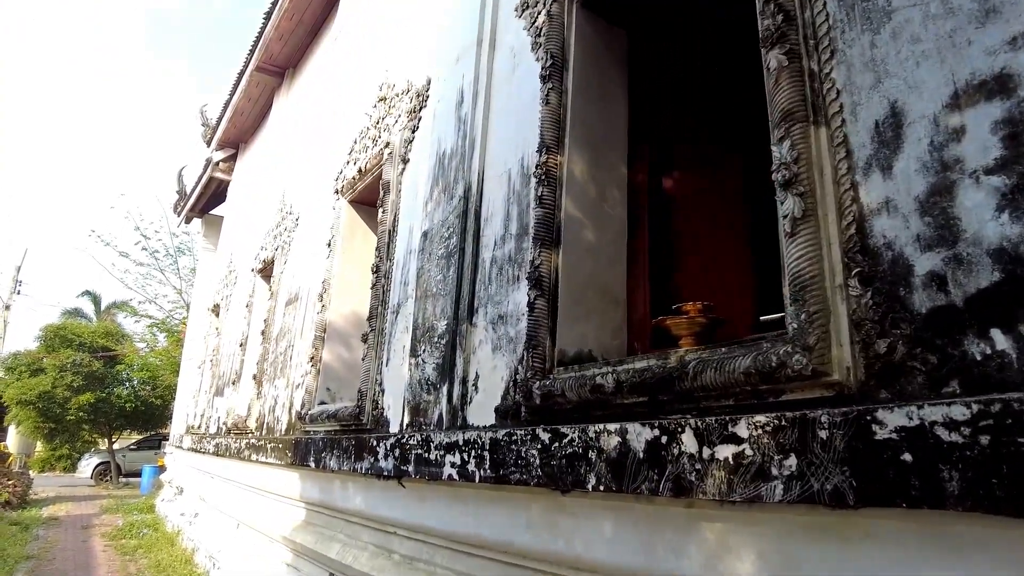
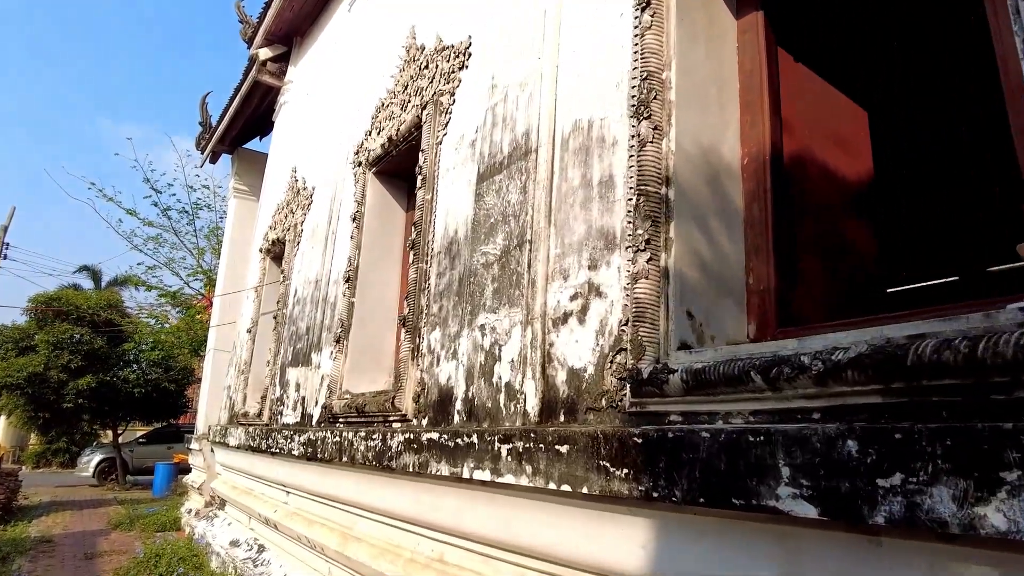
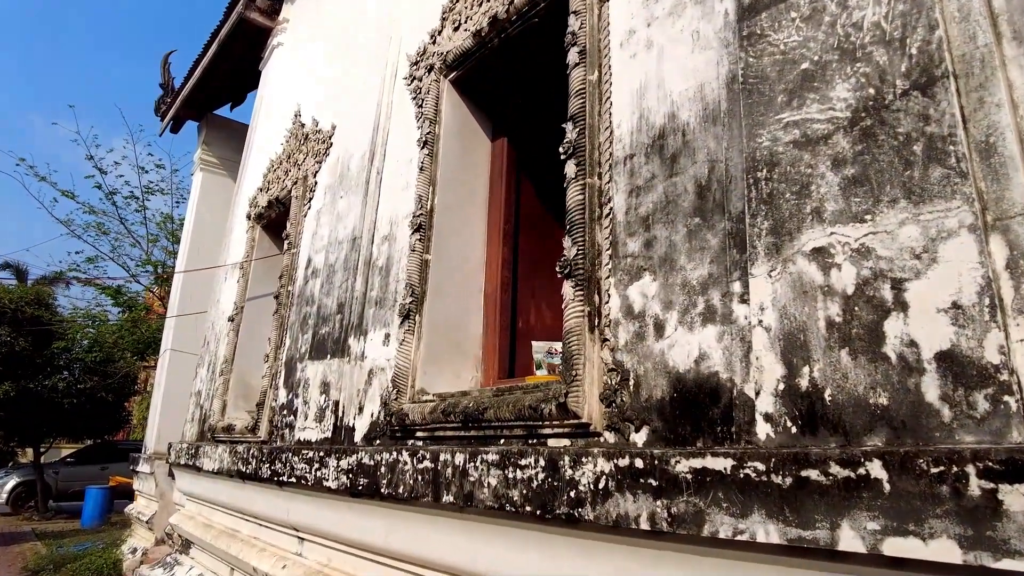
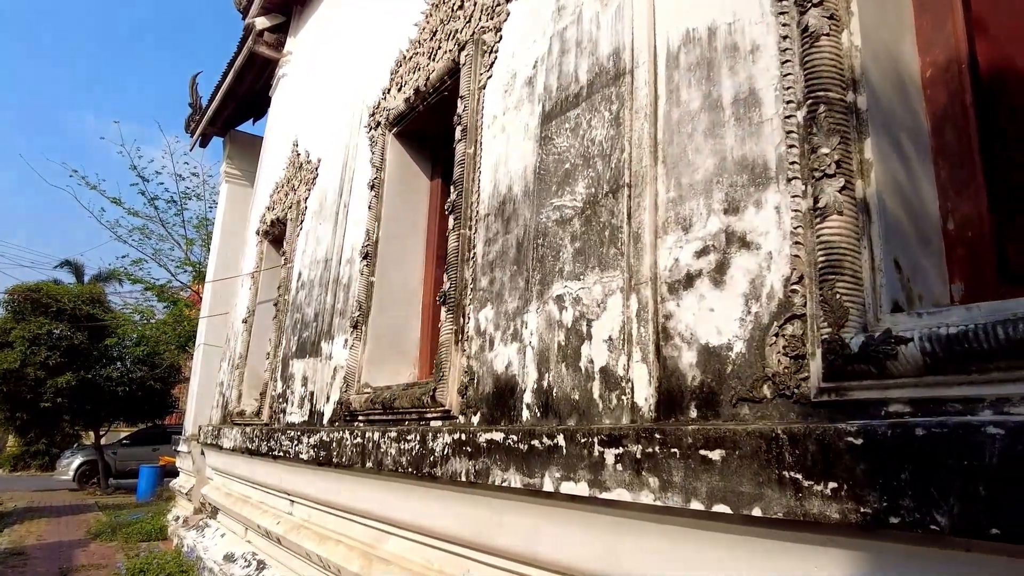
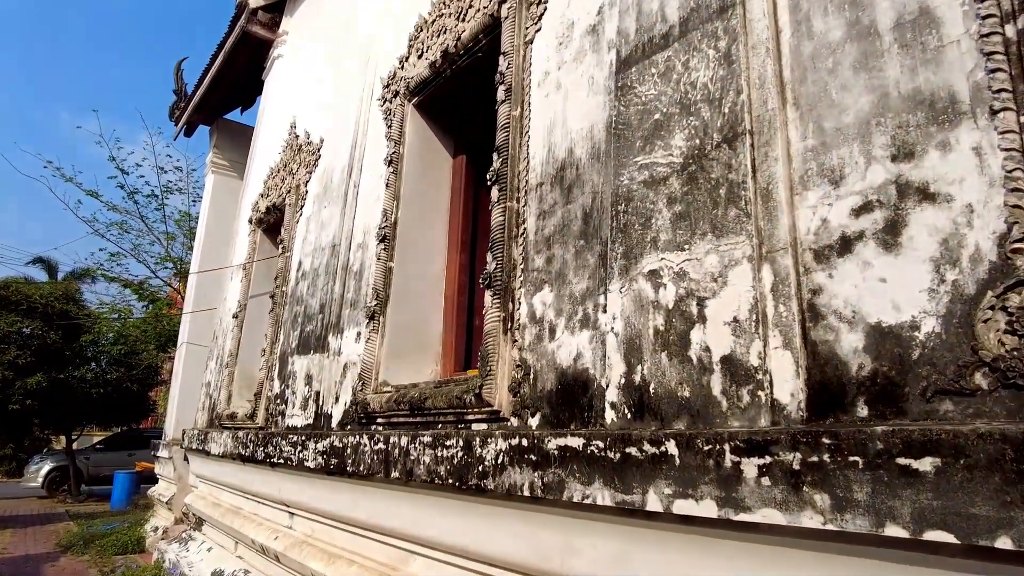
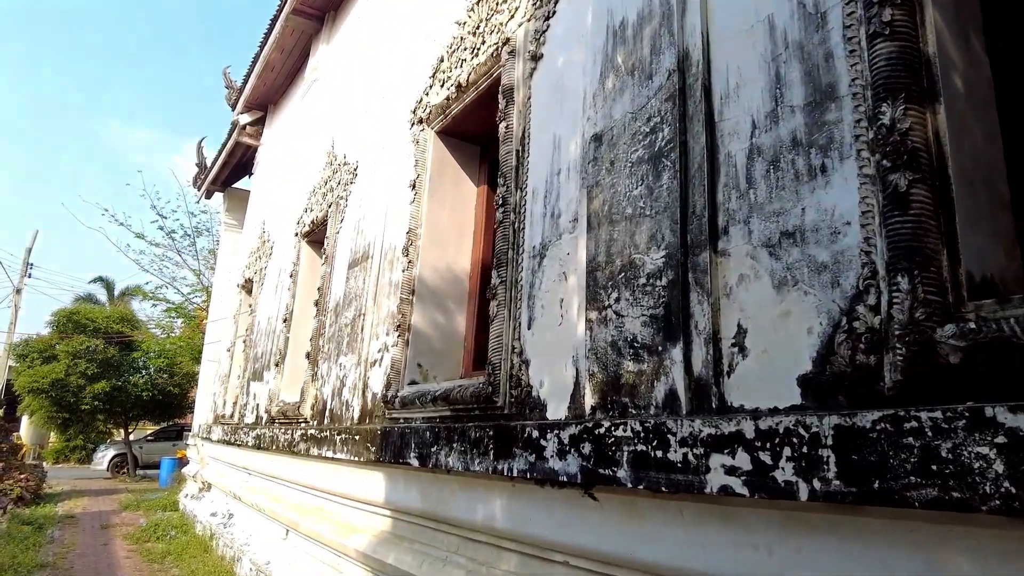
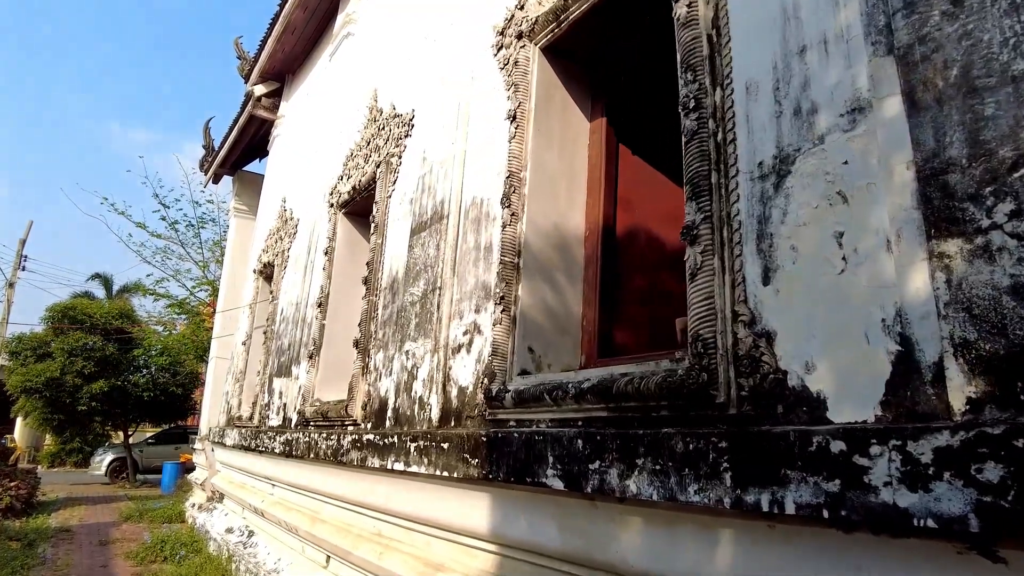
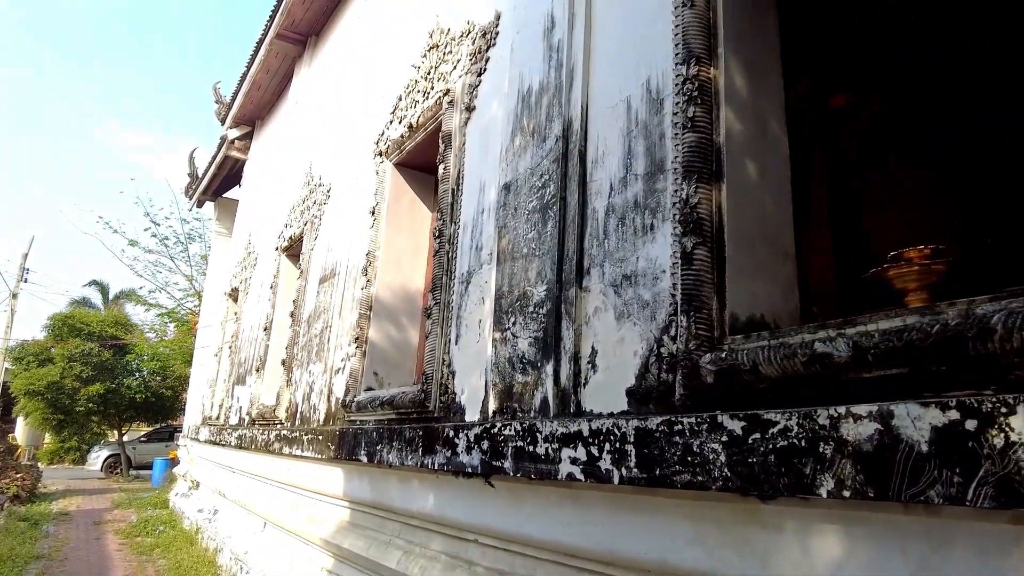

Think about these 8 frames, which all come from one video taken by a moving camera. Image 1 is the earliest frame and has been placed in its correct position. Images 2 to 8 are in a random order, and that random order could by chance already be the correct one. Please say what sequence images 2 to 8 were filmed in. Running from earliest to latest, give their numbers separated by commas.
8, 6, 7, 2, 4, 5, 3
